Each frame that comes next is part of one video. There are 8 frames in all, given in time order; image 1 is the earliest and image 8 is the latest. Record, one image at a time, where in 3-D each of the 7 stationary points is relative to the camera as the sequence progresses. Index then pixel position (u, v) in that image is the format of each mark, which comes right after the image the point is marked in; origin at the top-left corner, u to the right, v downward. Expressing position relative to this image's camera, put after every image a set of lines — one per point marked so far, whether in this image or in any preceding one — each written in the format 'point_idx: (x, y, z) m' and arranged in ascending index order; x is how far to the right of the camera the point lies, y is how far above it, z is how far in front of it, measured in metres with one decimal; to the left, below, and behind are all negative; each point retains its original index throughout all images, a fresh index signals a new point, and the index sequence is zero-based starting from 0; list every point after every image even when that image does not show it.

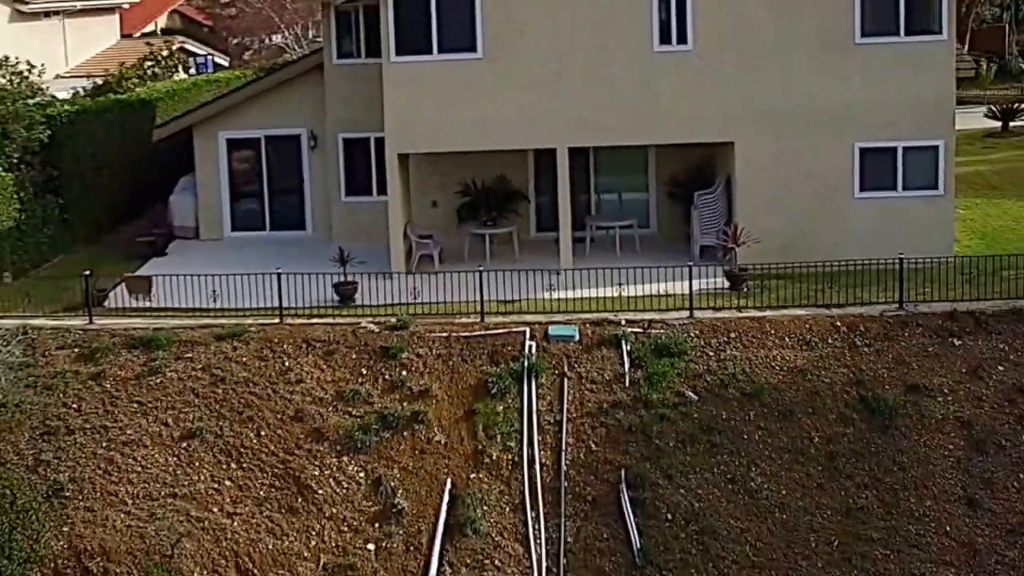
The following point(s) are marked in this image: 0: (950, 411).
0: (+2.7, -0.8, +7.7) m
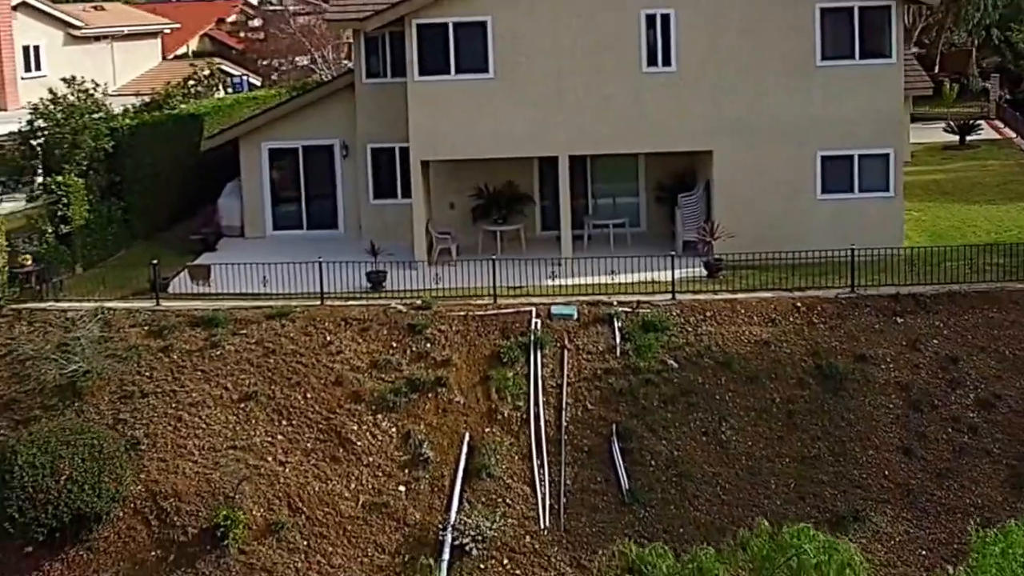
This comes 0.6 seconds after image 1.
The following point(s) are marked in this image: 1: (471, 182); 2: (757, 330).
0: (+2.8, -0.6, +9.2) m
1: (-0.4, +1.0, +12.1) m
2: (+1.9, -0.3, +9.5) m
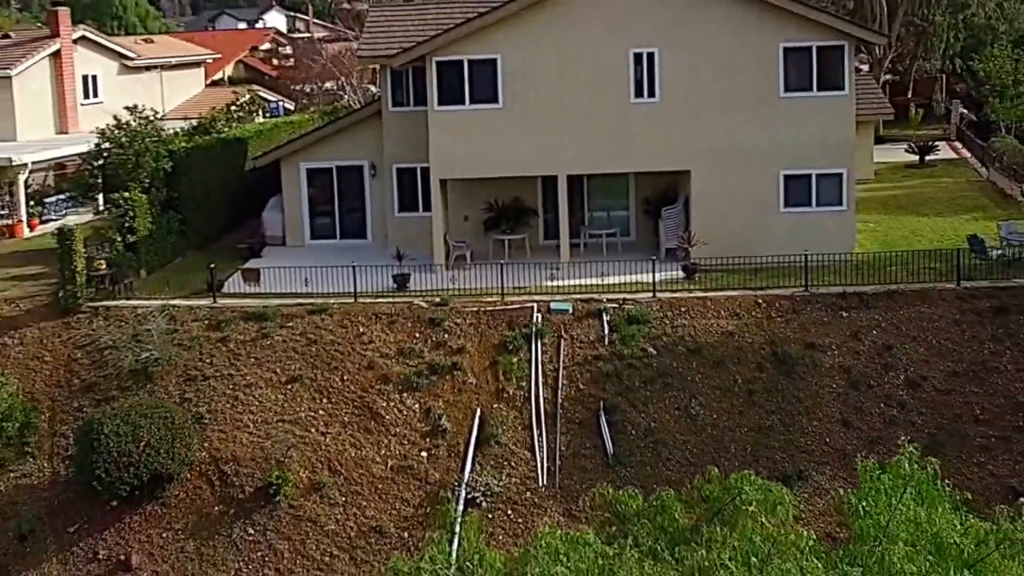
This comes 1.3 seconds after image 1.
0: (+2.8, -0.6, +10.9) m
1: (-0.3, +1.0, +13.8) m
2: (+1.9, -0.3, +11.3) m
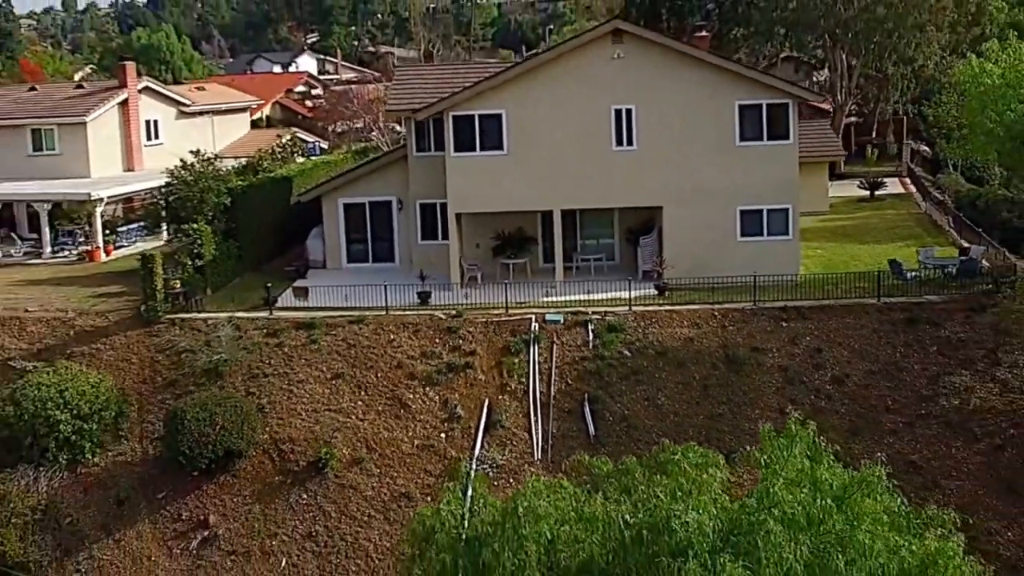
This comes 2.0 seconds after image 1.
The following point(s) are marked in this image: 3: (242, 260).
0: (+2.9, -0.8, +13.4) m
1: (-0.3, +0.8, +16.5) m
2: (+1.9, -0.5, +13.8) m
3: (-3.8, +0.4, +17.4) m
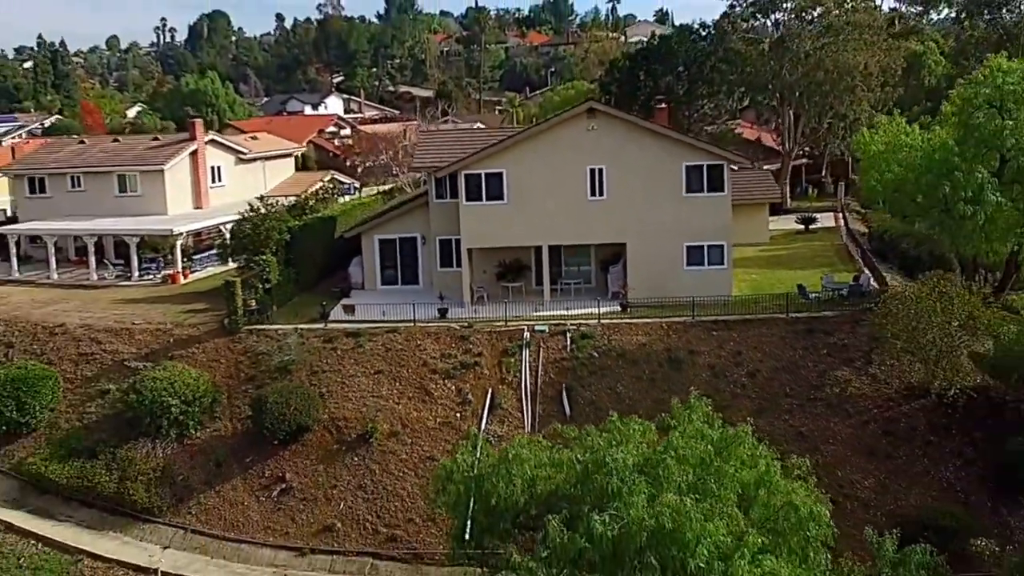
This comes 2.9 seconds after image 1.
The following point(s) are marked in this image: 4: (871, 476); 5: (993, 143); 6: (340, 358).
0: (+2.8, -1.1, +18.0) m
1: (-0.3, +0.5, +21.1) m
2: (+1.9, -0.7, +18.4) m
3: (-3.8, +0.1, +22.0) m
4: (+4.7, -2.5, +16.2) m
5: (+7.0, +2.1, +18.1) m
6: (-2.6, -1.1, +18.8) m
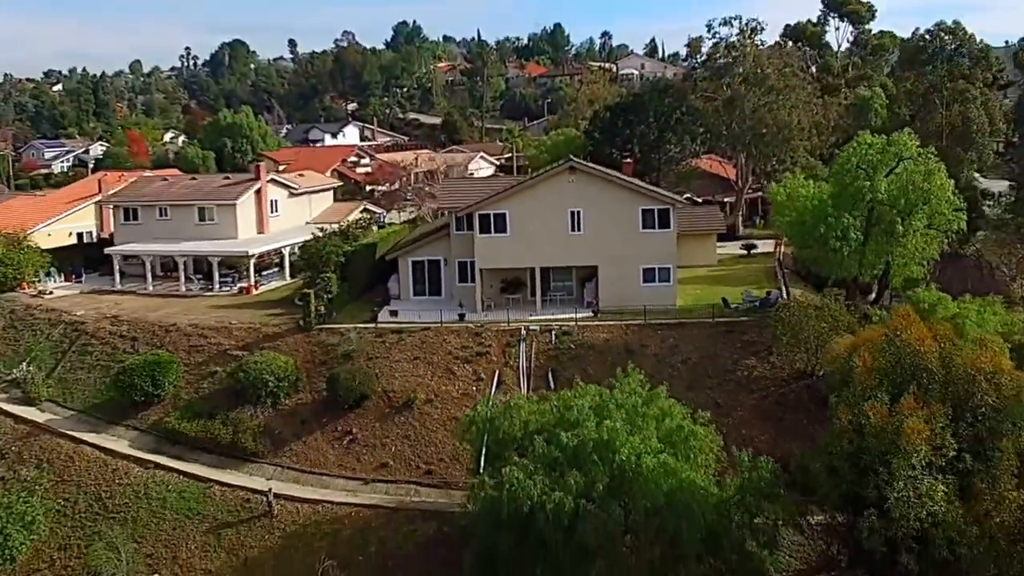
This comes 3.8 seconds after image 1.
0: (+2.8, -1.3, +25.1) m
1: (-0.3, +0.3, +28.2) m
2: (+1.9, -1.0, +25.5) m
3: (-3.8, -0.1, +29.1) m
4: (+4.7, -2.7, +23.3) m
5: (+7.0, +1.8, +25.2) m
6: (-2.6, -1.3, +25.9) m
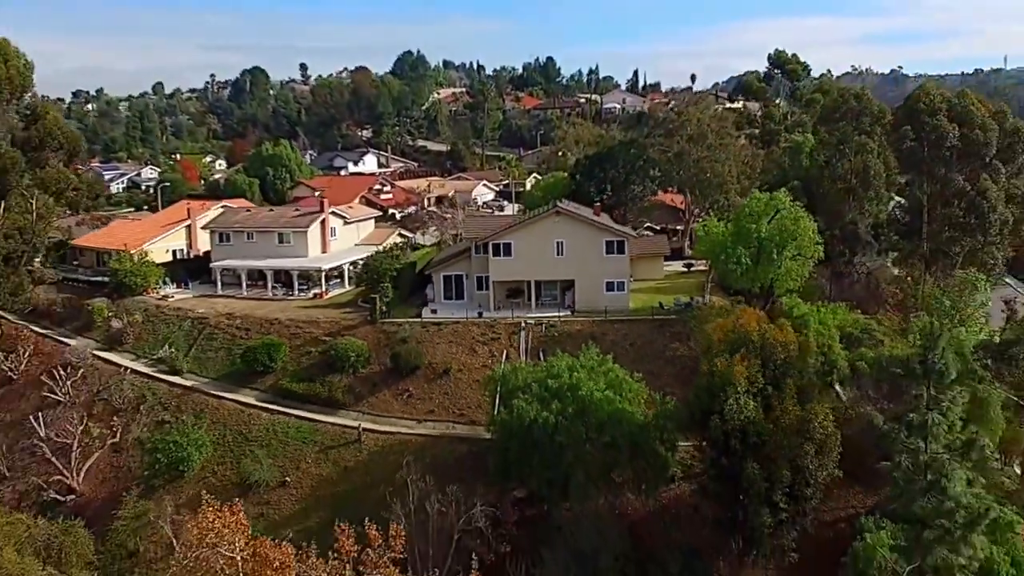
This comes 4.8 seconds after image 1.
0: (+2.9, -1.5, +37.1) m
1: (-0.2, 0.0, +40.2) m
2: (+2.0, -1.2, +37.5) m
3: (-3.7, -0.3, +41.0) m
4: (+4.8, -2.9, +35.3) m
5: (+7.2, +1.6, +37.3) m
6: (-2.5, -1.5, +37.9) m
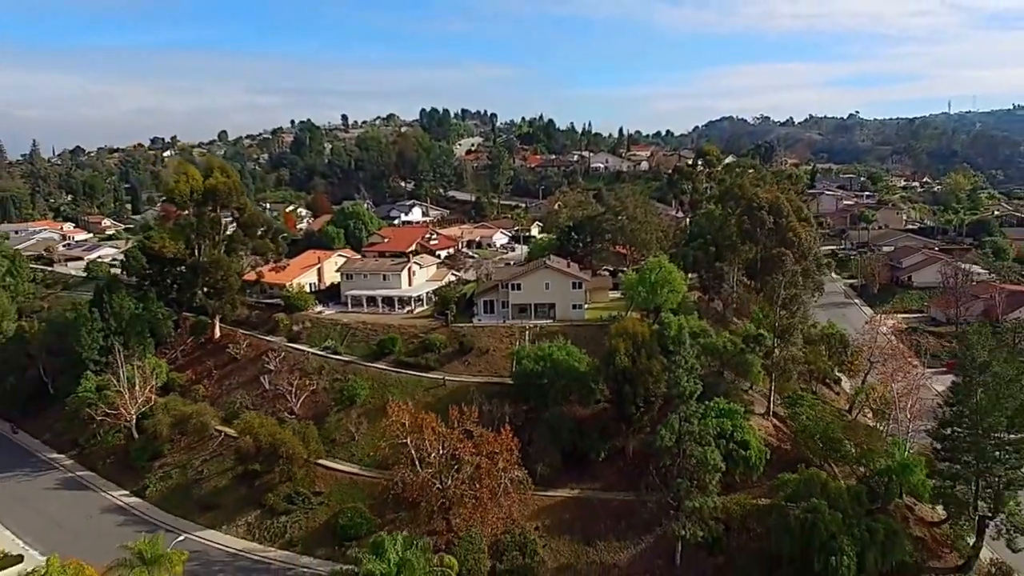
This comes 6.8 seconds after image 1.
0: (+3.5, -2.6, +70.1) m
1: (+0.4, -1.1, +73.3) m
2: (+2.6, -2.3, +70.6) m
3: (-3.1, -1.5, +74.1) m
4: (+5.3, -4.0, +68.3) m
5: (+7.7, +0.5, +70.3) m
6: (-2.0, -2.6, +70.9) m
